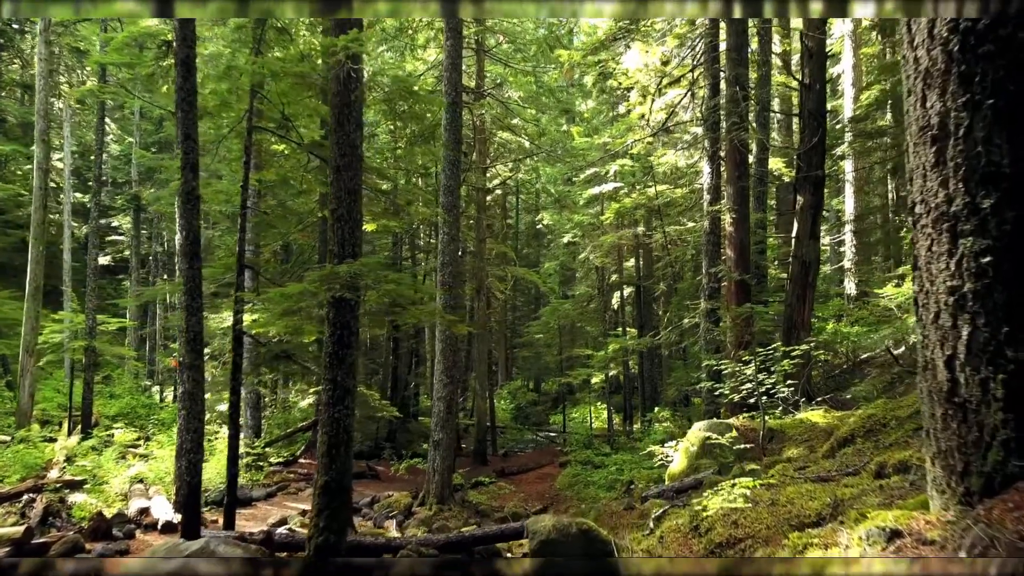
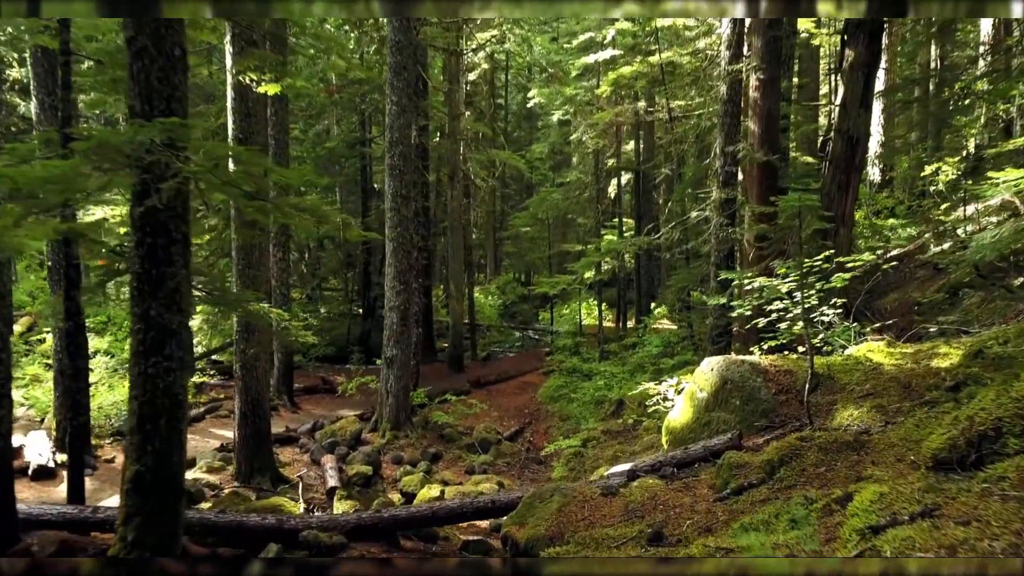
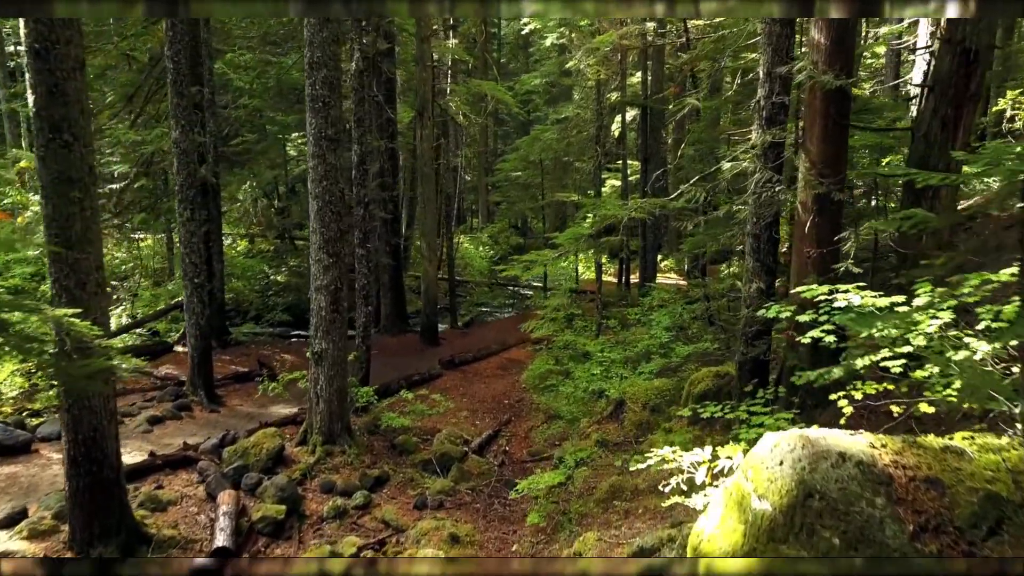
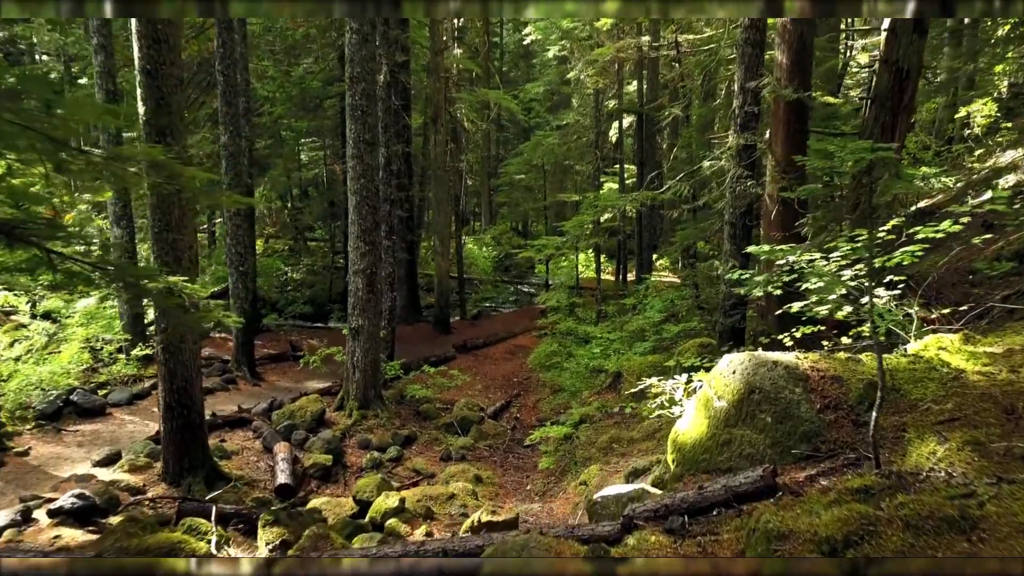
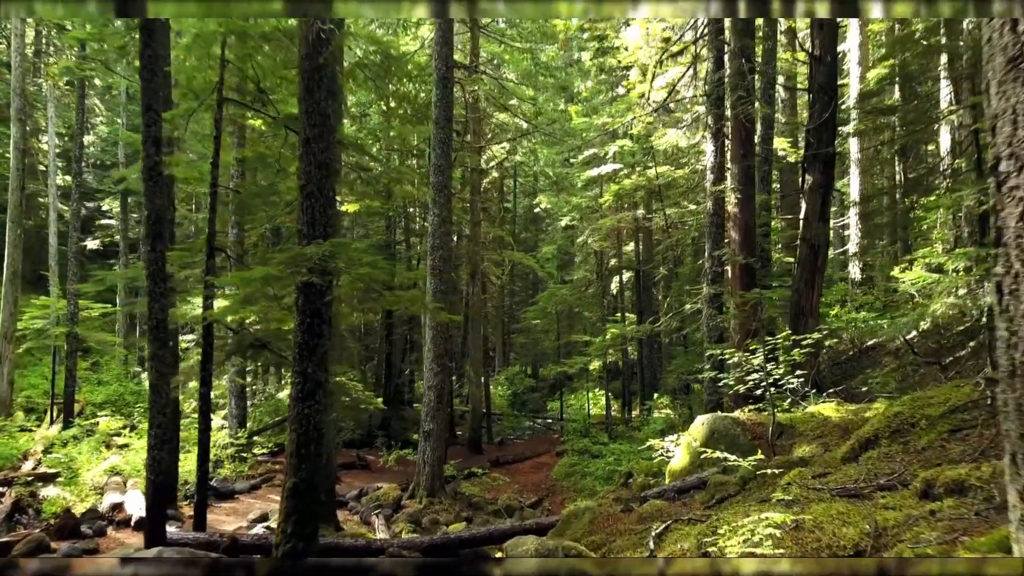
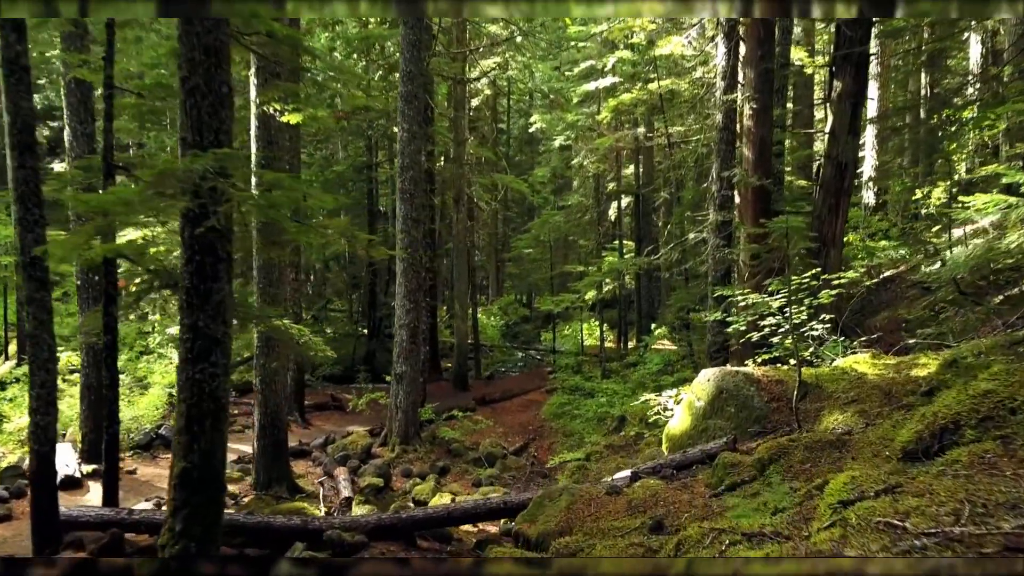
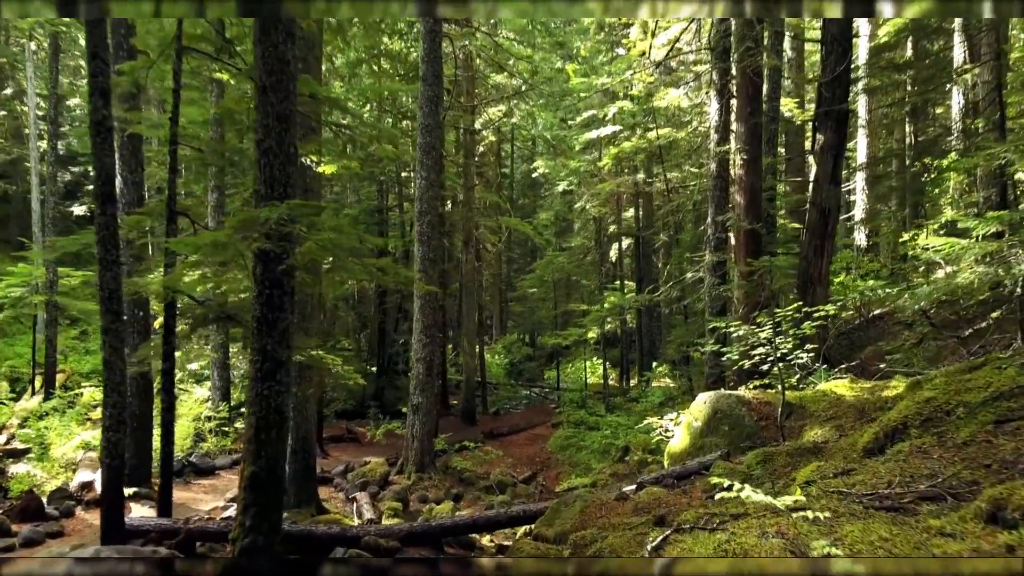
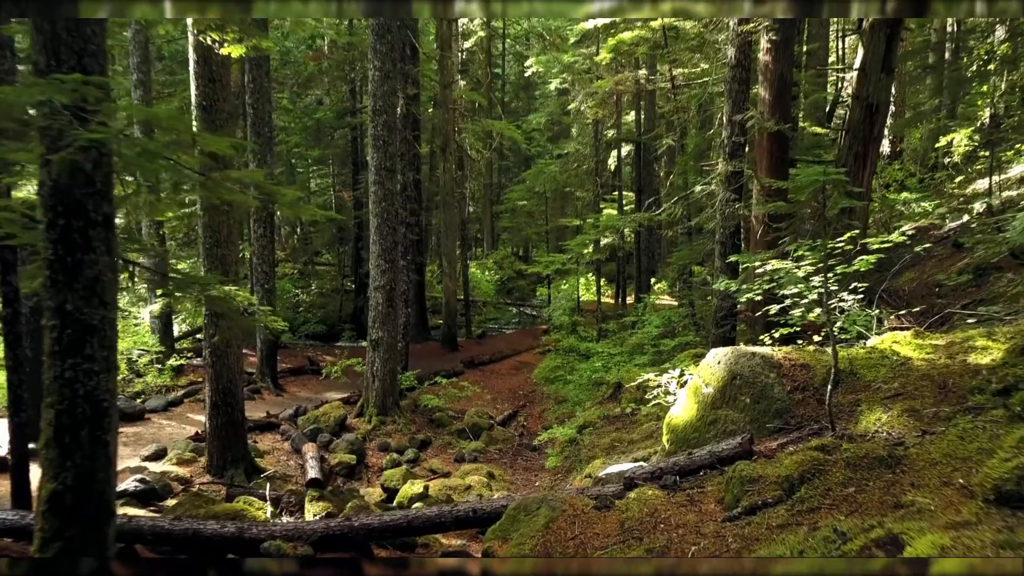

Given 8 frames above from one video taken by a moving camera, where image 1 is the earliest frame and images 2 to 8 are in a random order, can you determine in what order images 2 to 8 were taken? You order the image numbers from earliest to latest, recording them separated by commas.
5, 7, 6, 2, 8, 4, 3
